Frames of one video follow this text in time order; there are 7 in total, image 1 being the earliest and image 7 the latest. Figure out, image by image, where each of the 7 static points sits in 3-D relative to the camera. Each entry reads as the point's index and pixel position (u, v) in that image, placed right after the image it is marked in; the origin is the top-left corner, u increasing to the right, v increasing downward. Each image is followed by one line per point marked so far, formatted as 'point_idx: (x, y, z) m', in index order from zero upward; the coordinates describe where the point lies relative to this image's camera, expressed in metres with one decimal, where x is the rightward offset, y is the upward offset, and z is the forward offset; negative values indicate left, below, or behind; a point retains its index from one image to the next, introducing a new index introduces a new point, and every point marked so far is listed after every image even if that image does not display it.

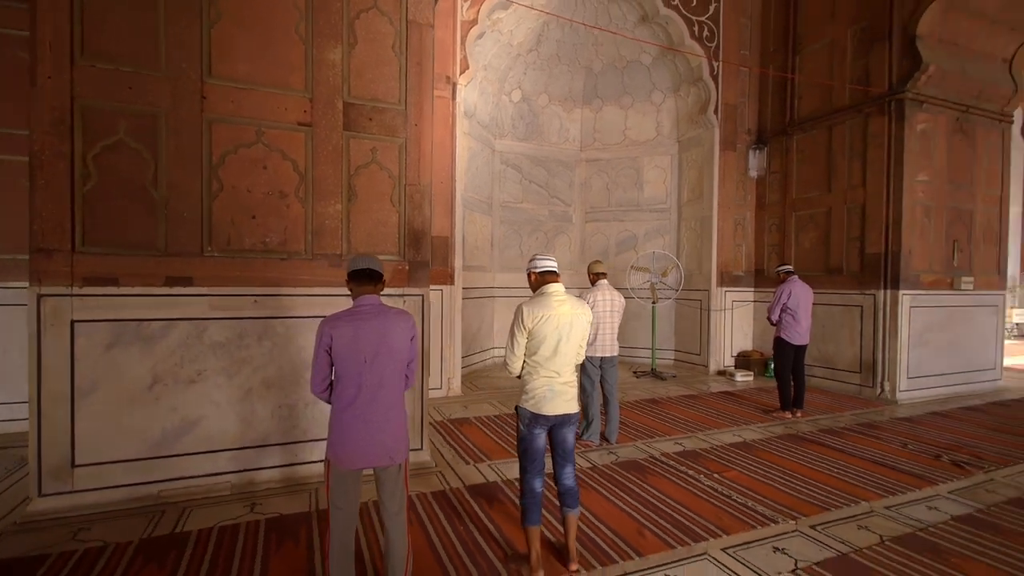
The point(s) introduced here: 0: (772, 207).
0: (+3.8, +1.2, +7.1) m
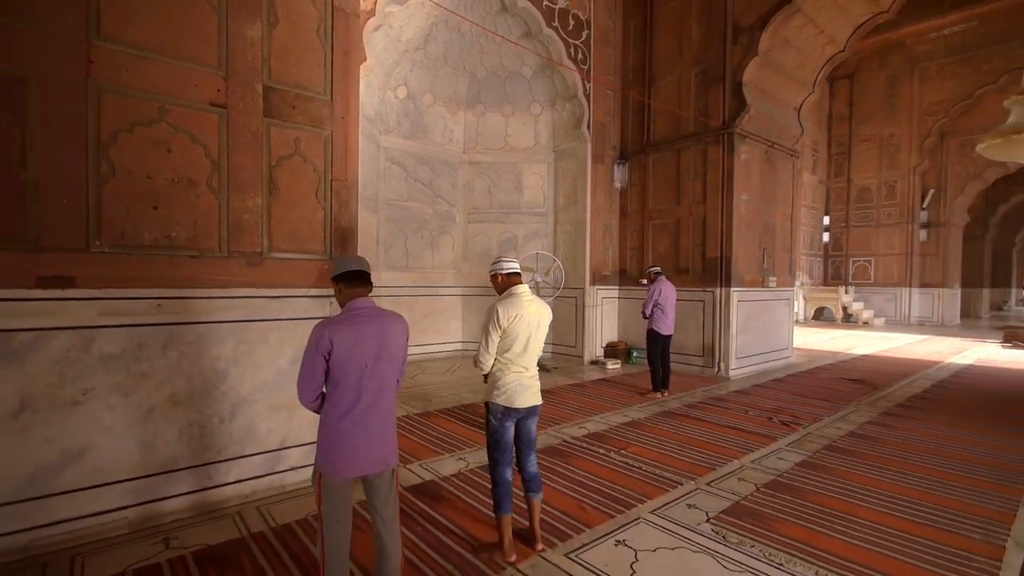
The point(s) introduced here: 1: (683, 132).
0: (+2.0, +1.2, +8.1) m
1: (+2.6, +2.4, +7.4) m
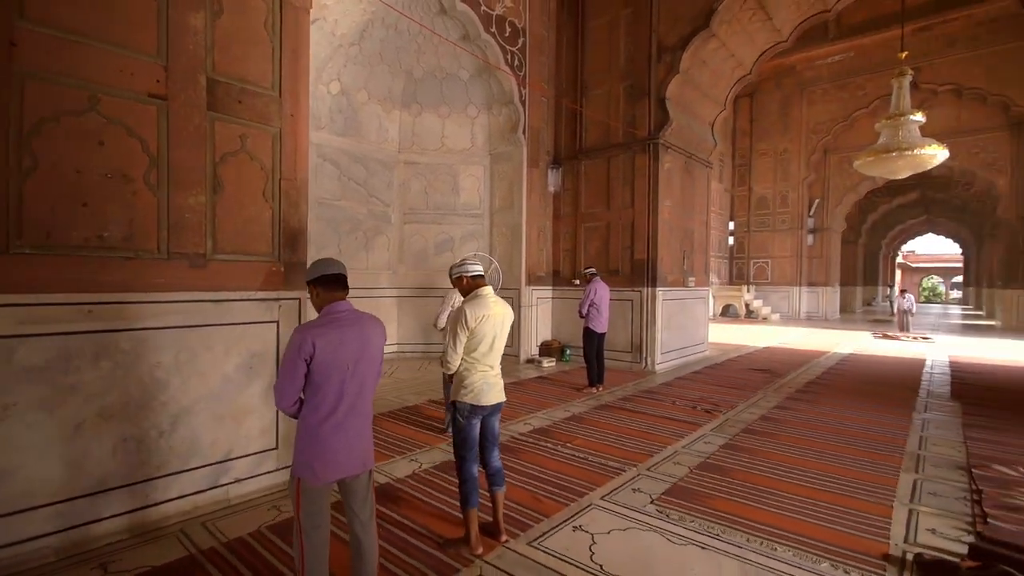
0: (+1.0, +1.2, +8.4) m
1: (+1.6, +2.4, +7.9) m
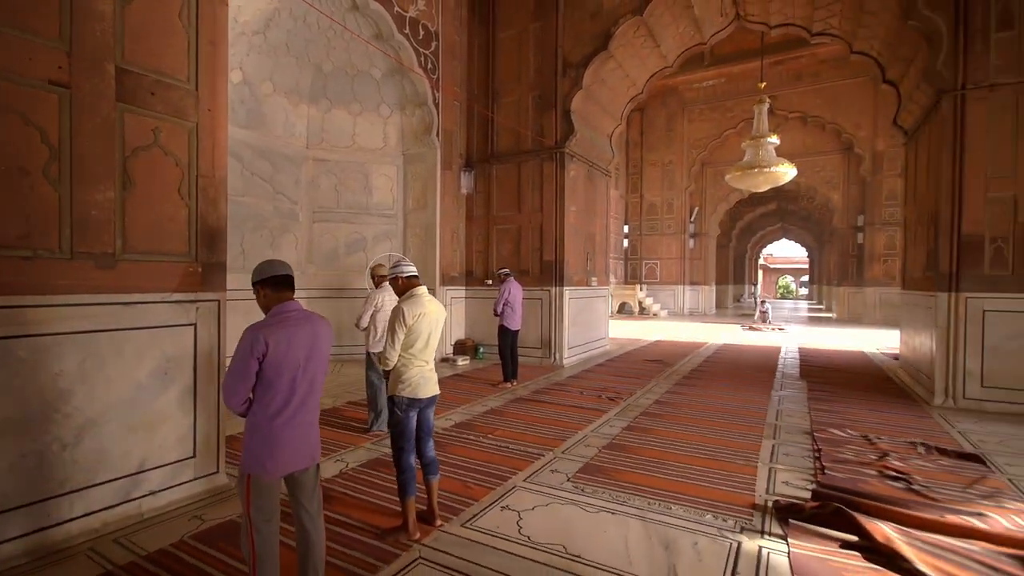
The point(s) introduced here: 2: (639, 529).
0: (-0.6, +1.2, +8.7) m
1: (+0.2, +2.4, +8.3) m
2: (+0.7, -1.4, +2.8) m
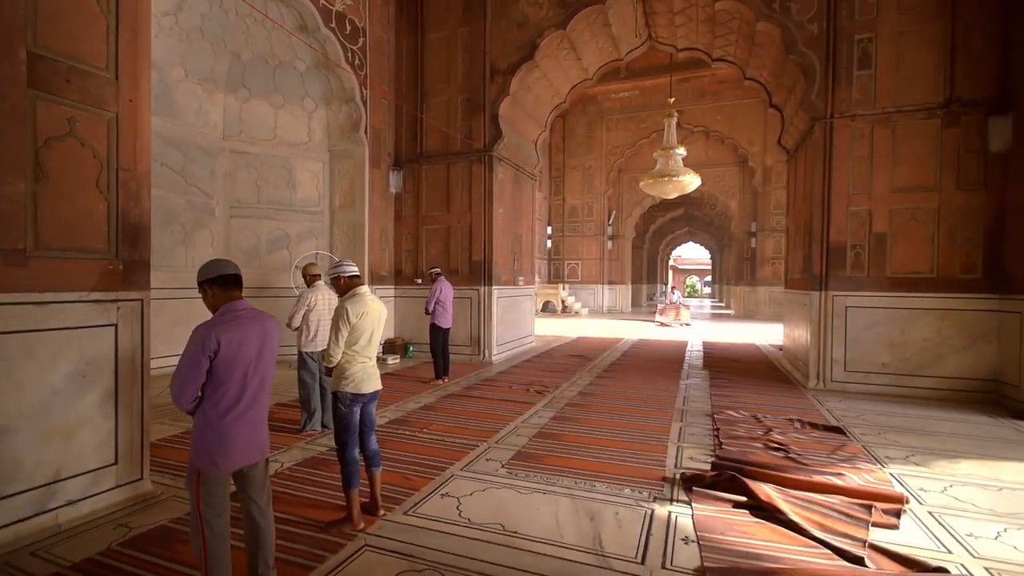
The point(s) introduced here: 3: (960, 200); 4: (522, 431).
0: (-1.9, +1.2, +8.7) m
1: (-1.0, +2.4, +8.4) m
2: (+0.4, -1.4, +3.1) m
3: (+5.4, +1.1, +5.8) m
4: (+0.1, -1.3, +4.5) m
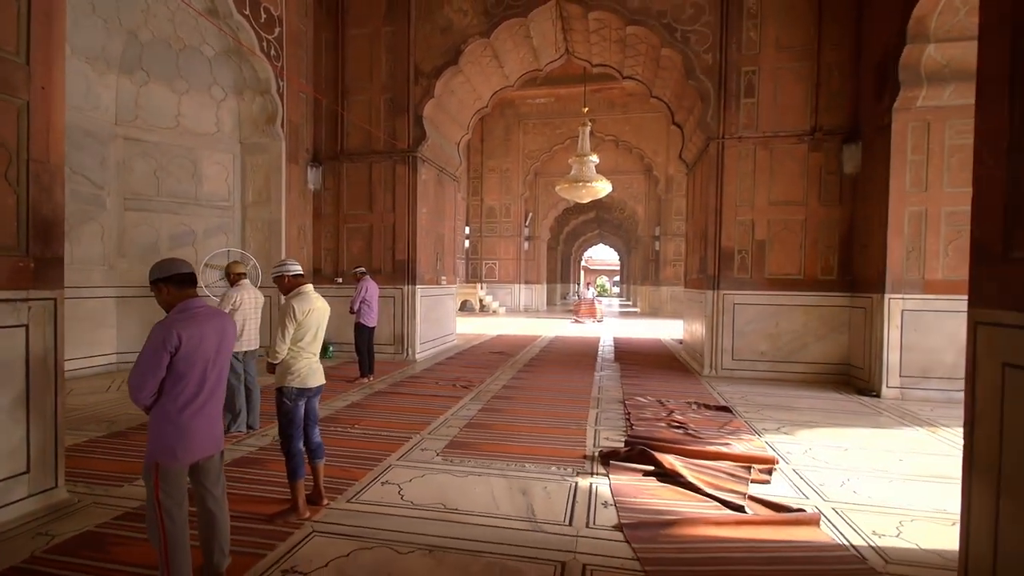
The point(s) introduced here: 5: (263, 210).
0: (-3.3, +1.2, +8.5) m
1: (-2.4, +2.4, +8.4) m
2: (-0.1, -1.4, +3.4) m
3: (+4.4, +1.1, +7.0) m
4: (-0.6, -1.3, +4.8) m
5: (-4.0, +1.3, +7.8) m
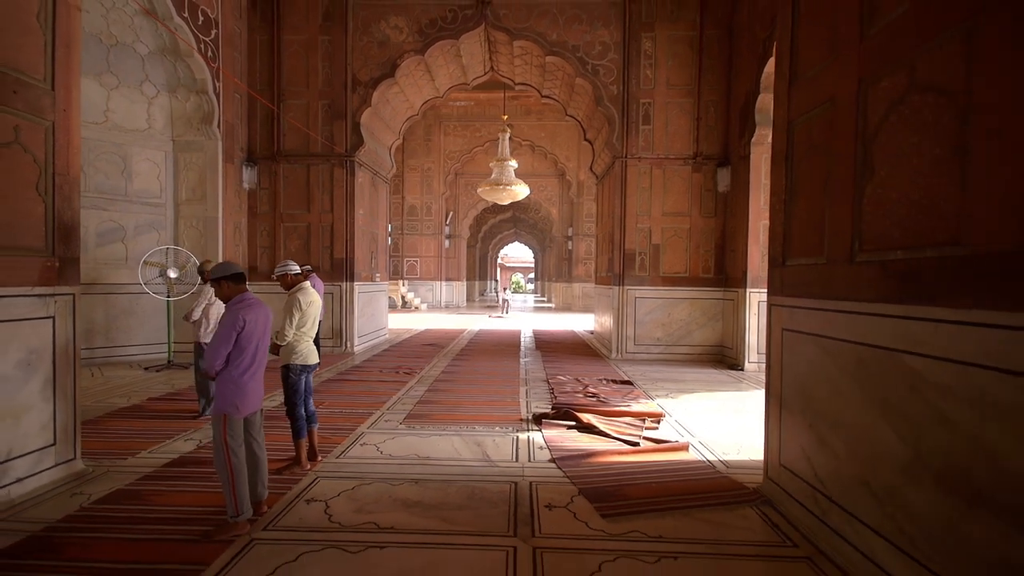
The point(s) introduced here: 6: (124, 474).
0: (-4.5, +1.3, +8.7) m
1: (-3.6, +2.5, +8.7) m
2: (-0.5, -1.3, +4.2) m
3: (+3.3, +1.1, +8.6) m
4: (-1.2, -1.3, +5.5) m
5: (-5.1, +1.3, +7.9) m
6: (-2.6, -1.3, +3.3) m
